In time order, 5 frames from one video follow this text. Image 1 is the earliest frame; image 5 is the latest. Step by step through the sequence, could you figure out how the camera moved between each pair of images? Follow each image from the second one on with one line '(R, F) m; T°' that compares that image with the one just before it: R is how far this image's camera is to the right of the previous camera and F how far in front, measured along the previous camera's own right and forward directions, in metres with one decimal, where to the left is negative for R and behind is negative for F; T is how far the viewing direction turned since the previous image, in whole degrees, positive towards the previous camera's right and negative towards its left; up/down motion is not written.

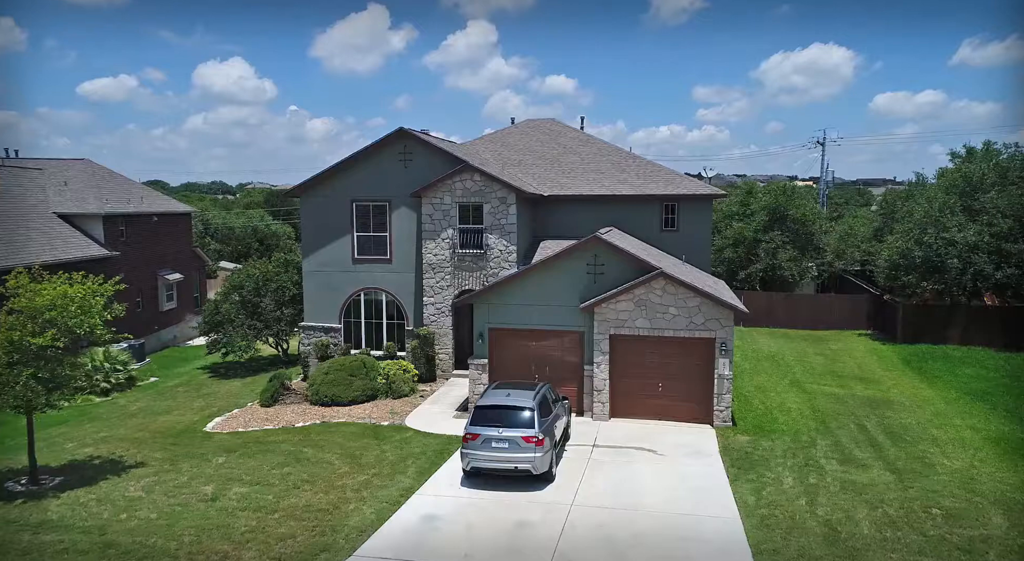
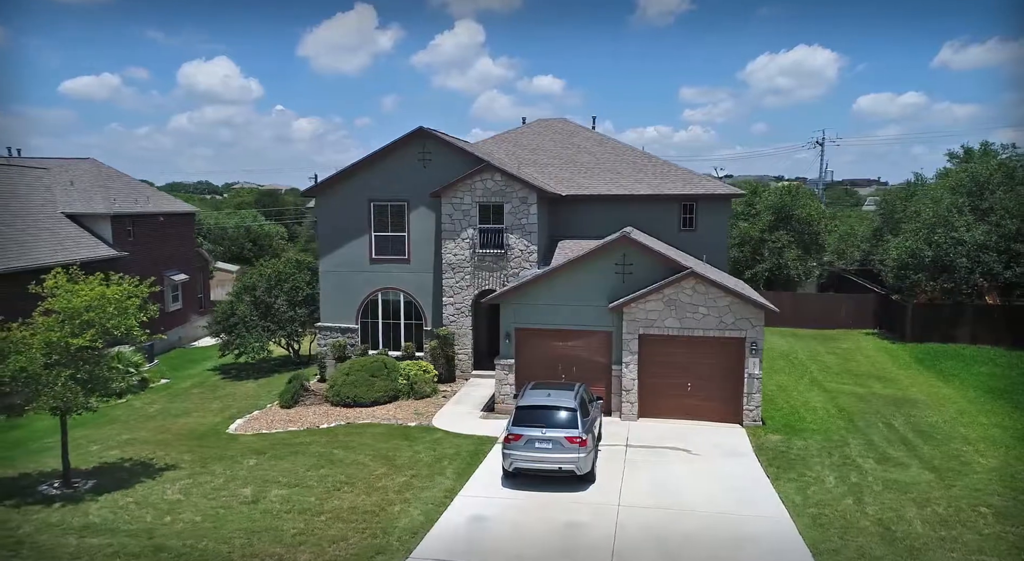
(-1.0, +0.1) m; +1°
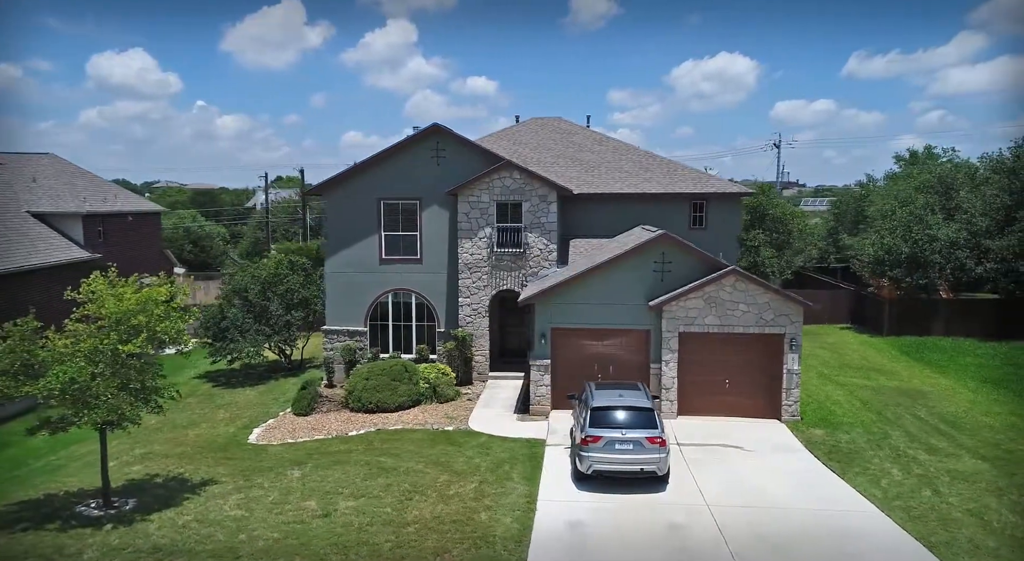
(-2.7, +0.5) m; +6°
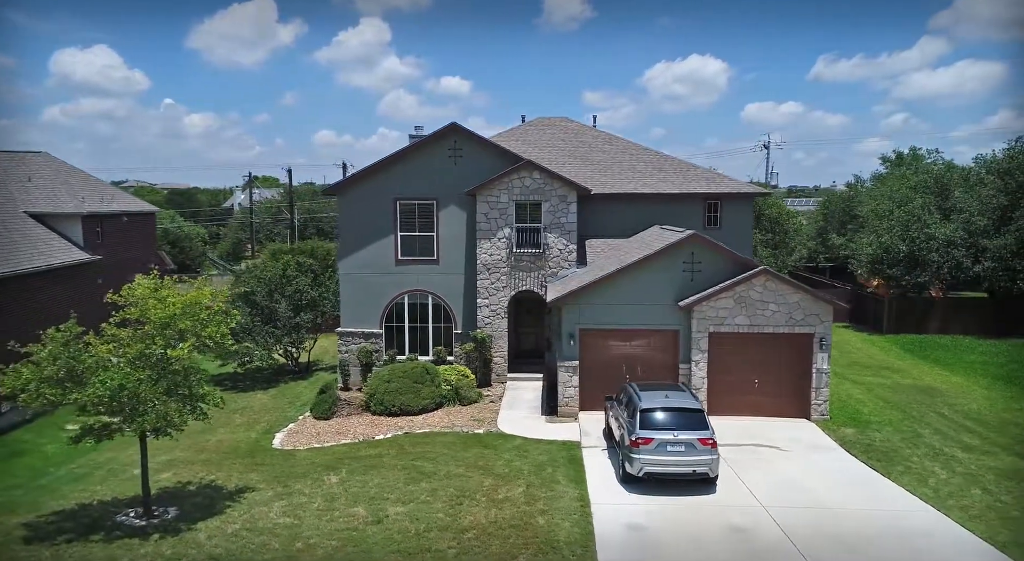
(-1.4, +0.2) m; +2°
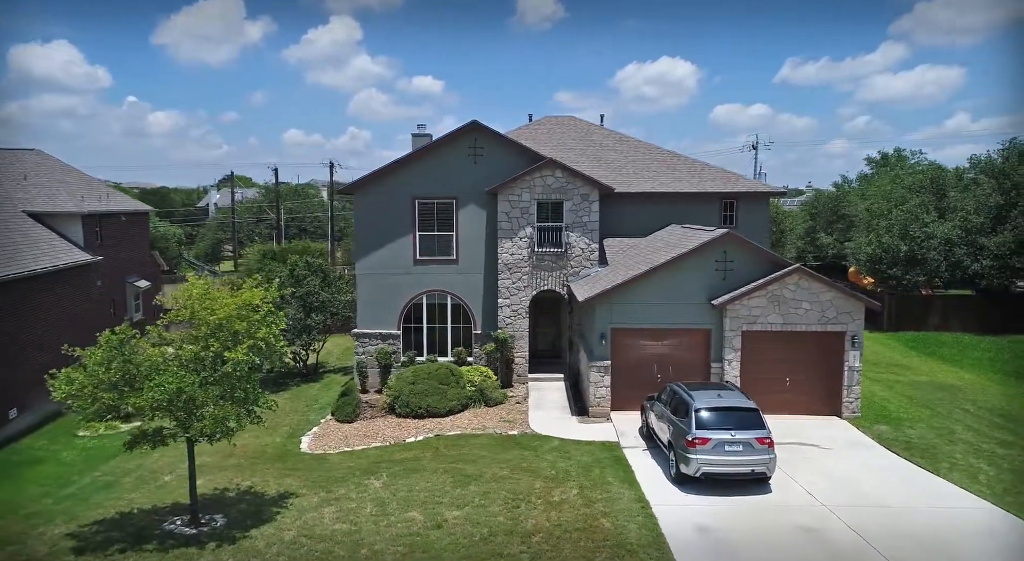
(-1.5, +0.3) m; +2°
